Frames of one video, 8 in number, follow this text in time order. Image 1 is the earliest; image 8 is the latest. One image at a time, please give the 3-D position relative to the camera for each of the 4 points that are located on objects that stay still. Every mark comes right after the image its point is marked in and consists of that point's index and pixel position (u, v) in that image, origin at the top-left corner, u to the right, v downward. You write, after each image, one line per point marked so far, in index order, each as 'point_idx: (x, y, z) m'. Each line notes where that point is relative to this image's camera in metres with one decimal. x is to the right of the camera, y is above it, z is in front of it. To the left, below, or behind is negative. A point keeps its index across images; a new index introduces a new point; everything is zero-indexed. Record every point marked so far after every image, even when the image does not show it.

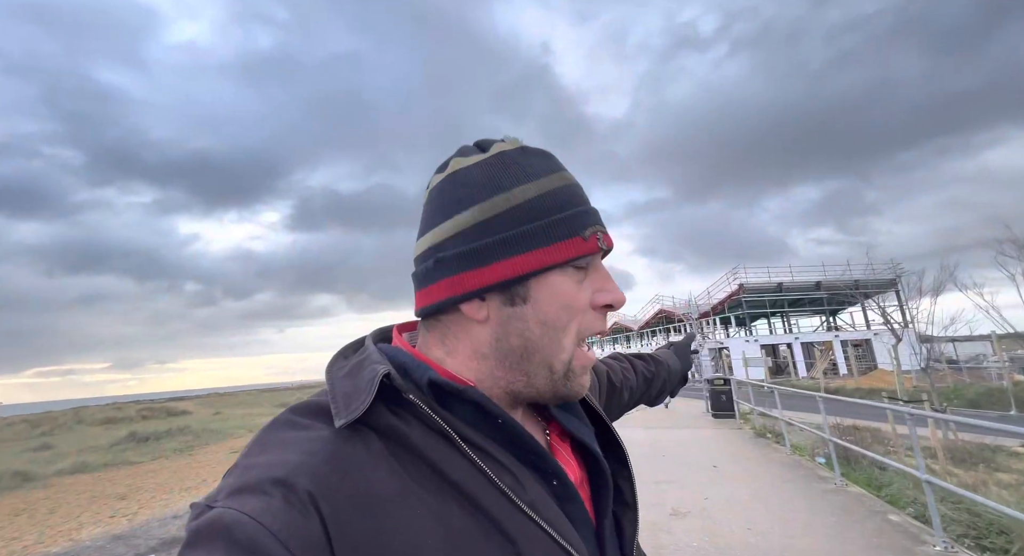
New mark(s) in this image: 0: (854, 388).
0: (+14.5, -4.6, +18.6) m
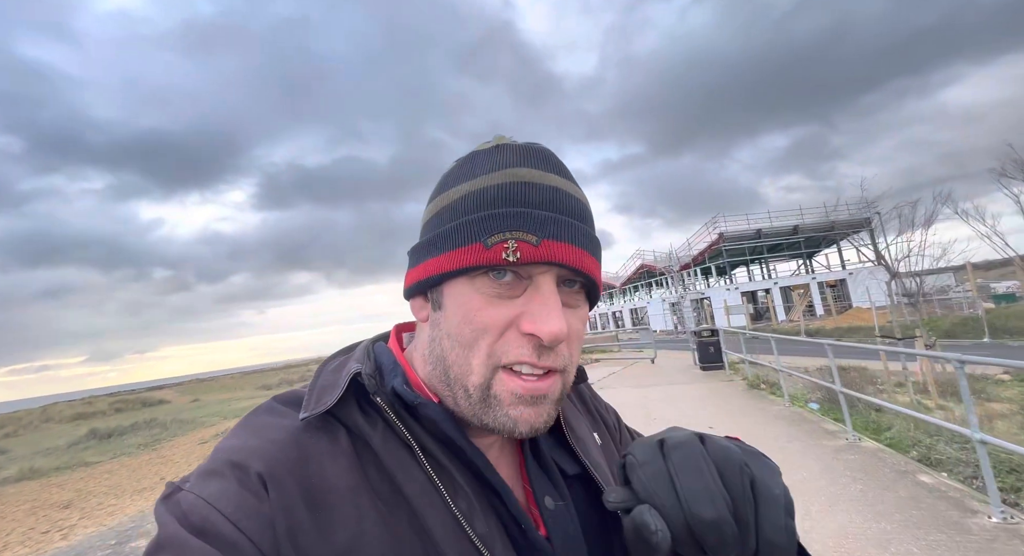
0: (+13.8, -2.1, +18.9) m
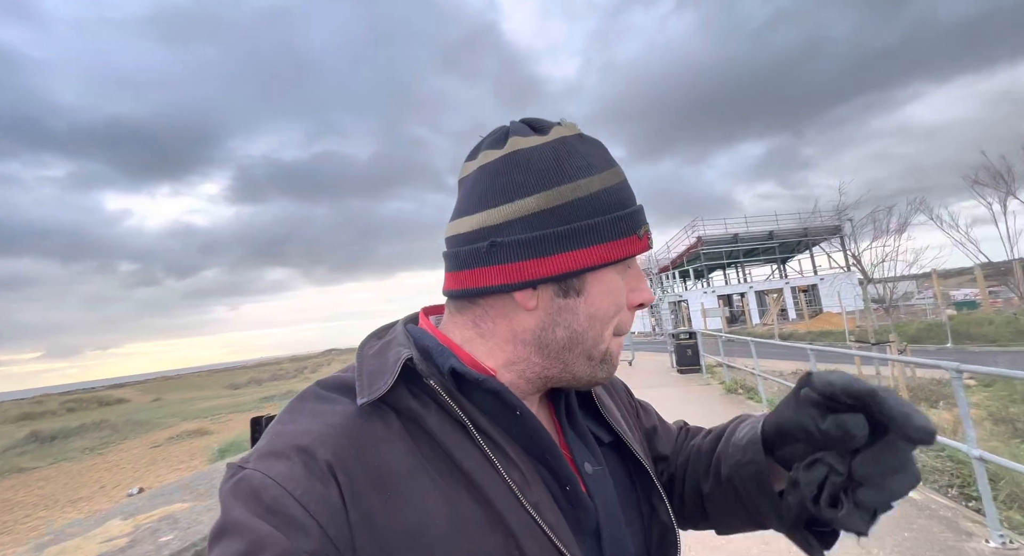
0: (+12.8, -2.4, +19.2) m
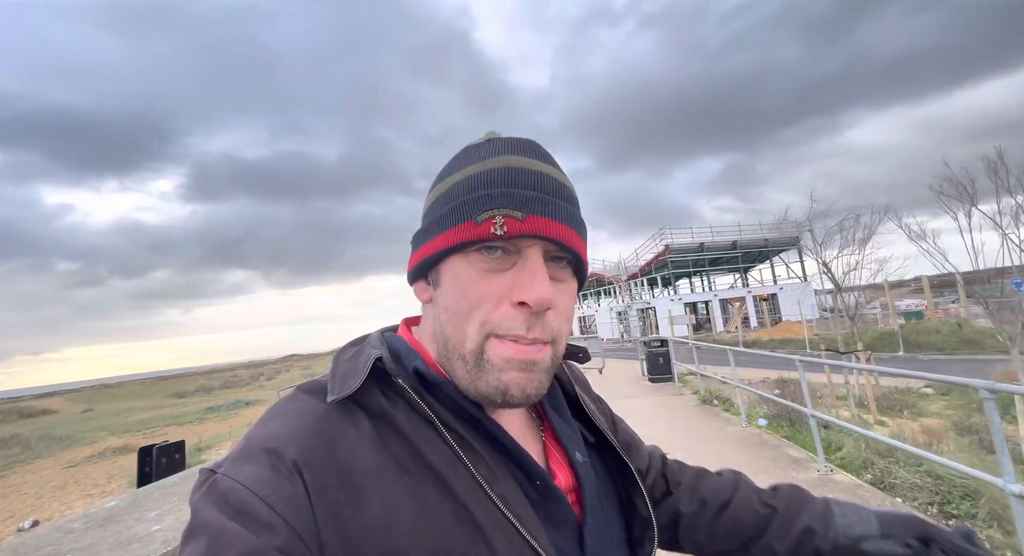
0: (+11.4, -2.8, +19.7) m
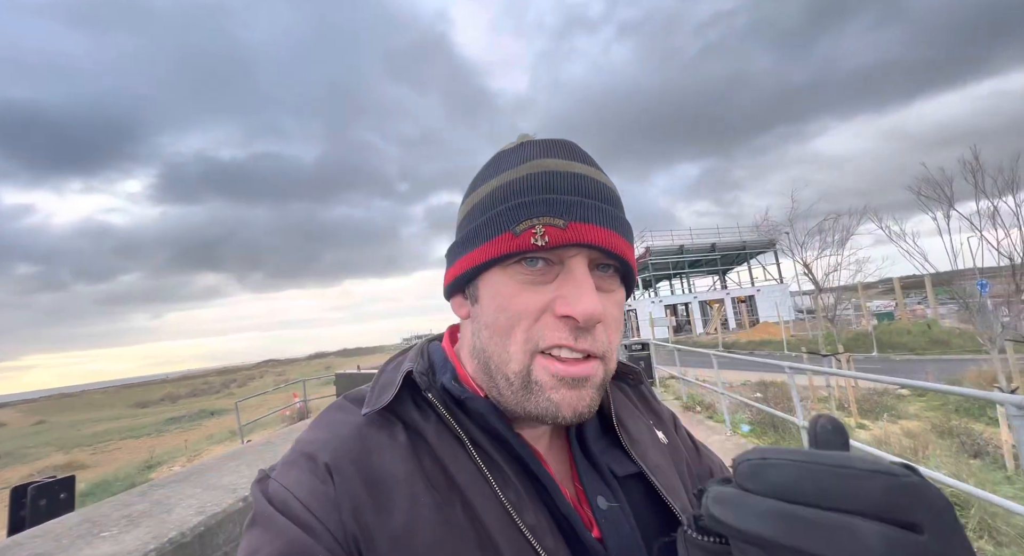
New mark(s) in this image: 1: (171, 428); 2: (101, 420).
0: (+10.5, -2.9, +19.8) m
1: (-8.7, -3.8, +11.1) m
2: (-14.2, -4.9, +15.2) m
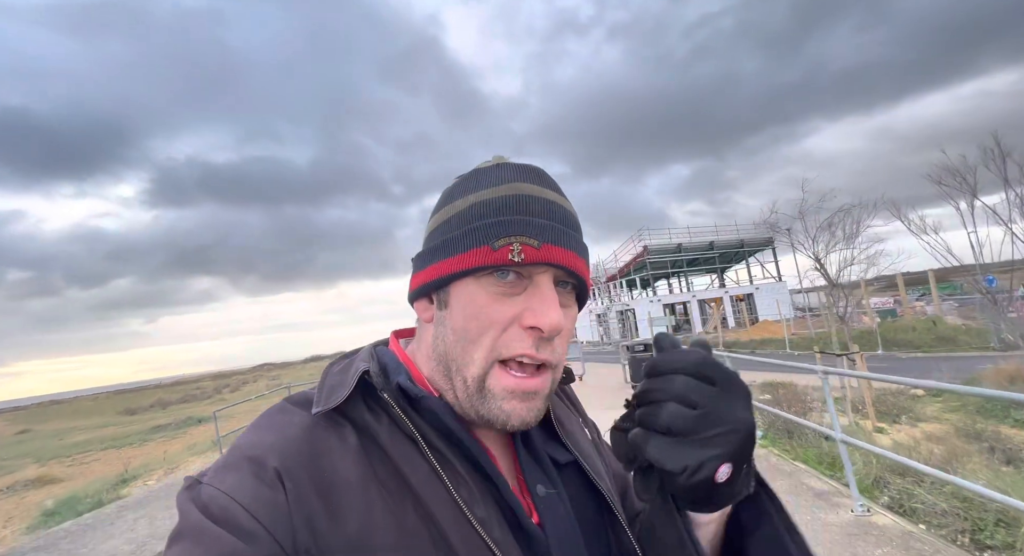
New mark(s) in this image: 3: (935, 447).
0: (+10.4, -2.8, +19.6) m
1: (-8.8, -3.9, +10.7) m
2: (-14.2, -5.0, +14.8) m
3: (+4.5, -1.8, +4.6) m
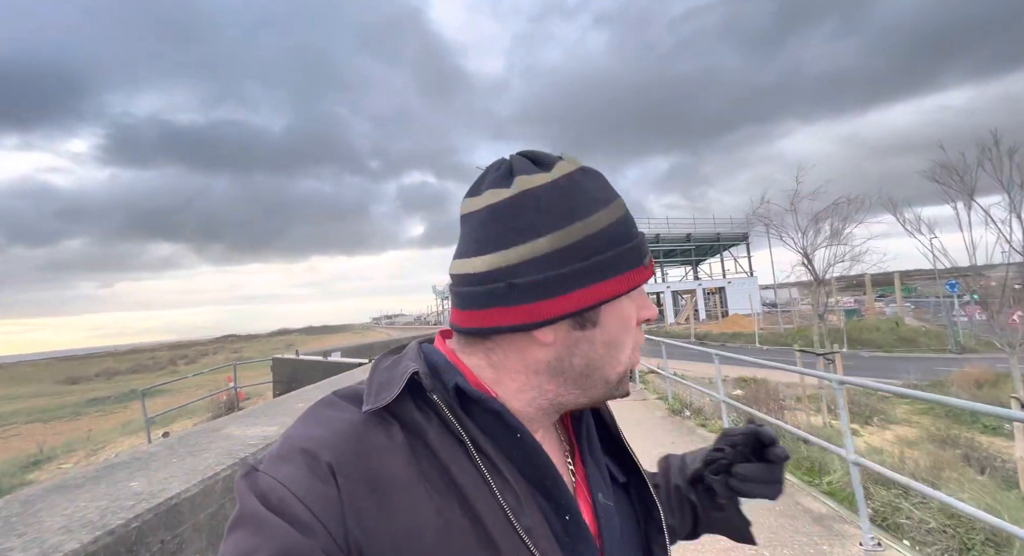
0: (+9.1, -2.5, +19.8) m
1: (-9.6, -3.0, +9.9) m
2: (-15.3, -3.7, +13.6) m
3: (+4.1, -1.8, +4.5) m
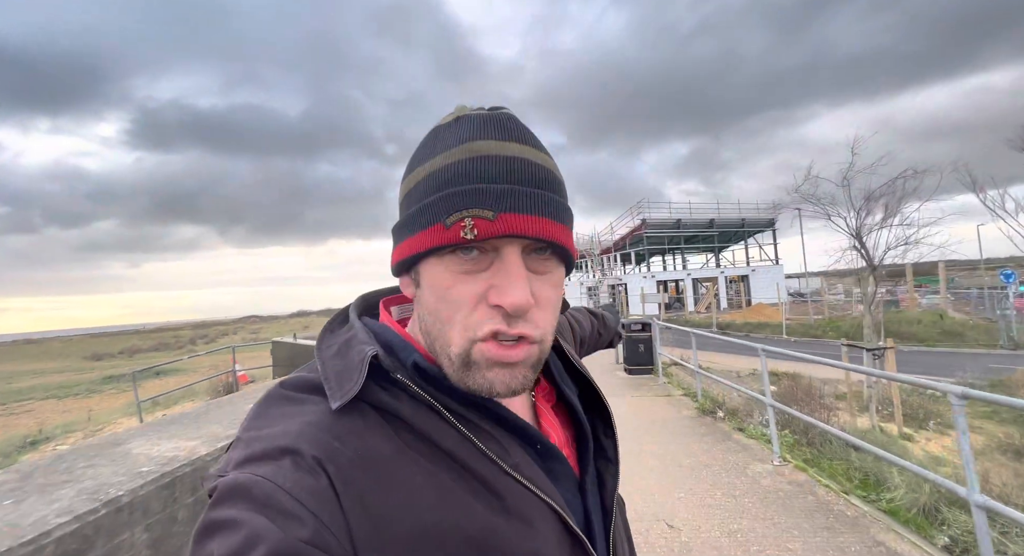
0: (+9.8, -1.9, +19.0) m
1: (-9.3, -2.5, +9.9) m
2: (-14.8, -3.0, +13.9) m
3: (+4.2, -1.7, +3.9) m
